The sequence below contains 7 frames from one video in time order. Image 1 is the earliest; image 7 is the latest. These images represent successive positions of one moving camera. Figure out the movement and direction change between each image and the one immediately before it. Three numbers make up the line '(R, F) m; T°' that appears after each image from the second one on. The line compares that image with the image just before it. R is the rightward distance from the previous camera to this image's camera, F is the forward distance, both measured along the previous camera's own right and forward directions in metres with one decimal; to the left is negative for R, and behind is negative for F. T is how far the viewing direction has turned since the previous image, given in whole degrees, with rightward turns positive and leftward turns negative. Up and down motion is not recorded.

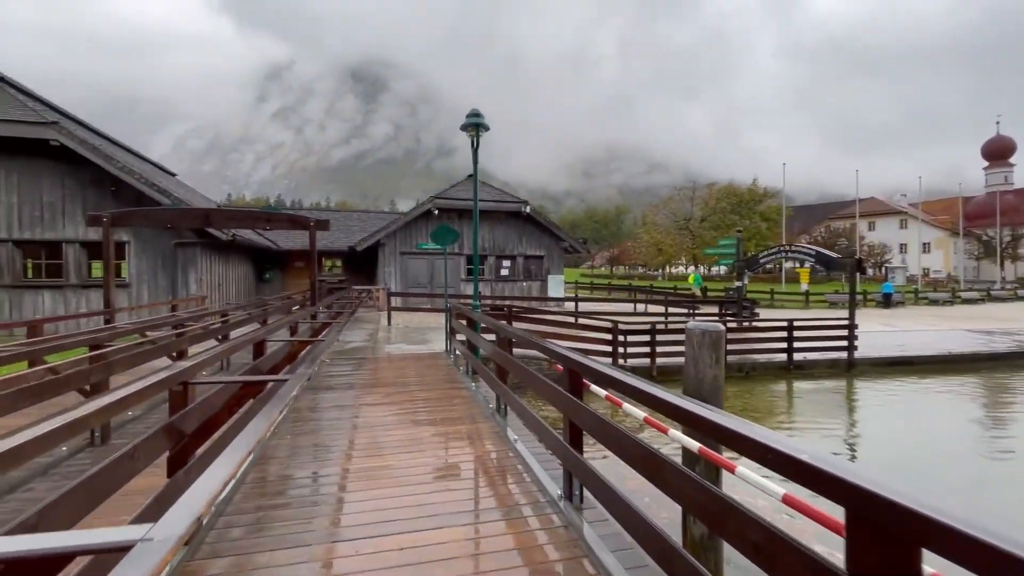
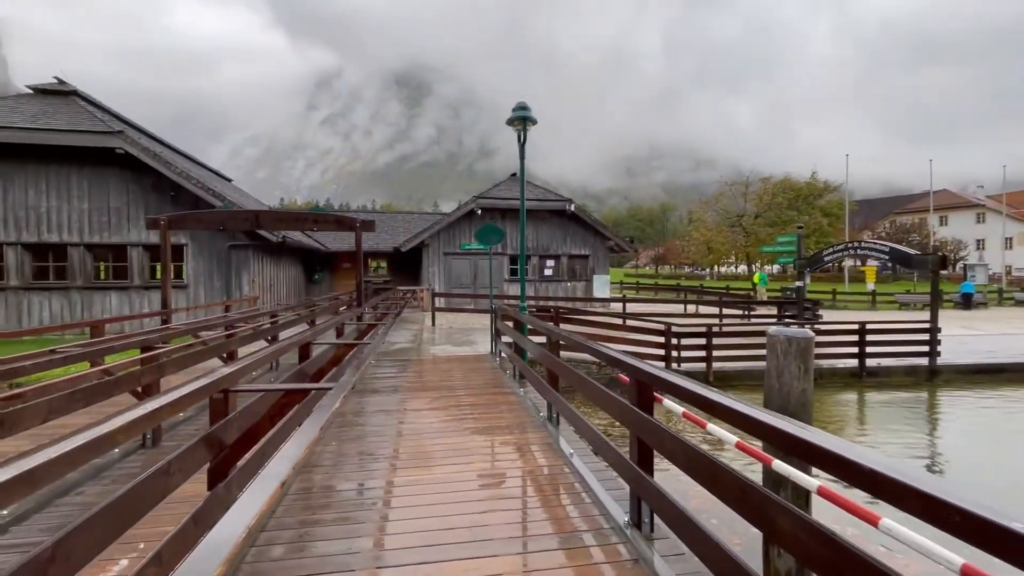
(-0.1, +0.3) m; -5°
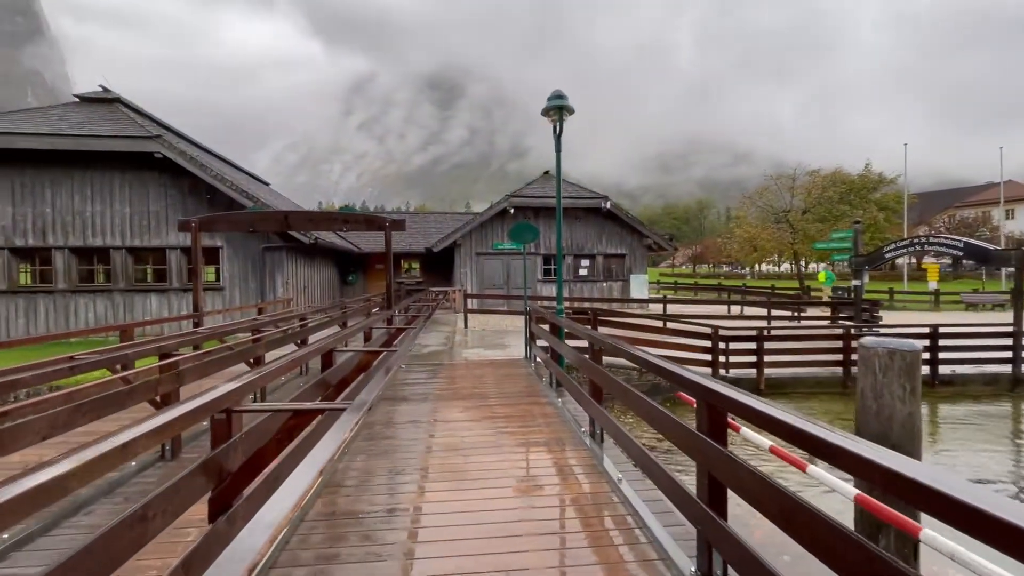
(0.0, +0.4) m; -4°
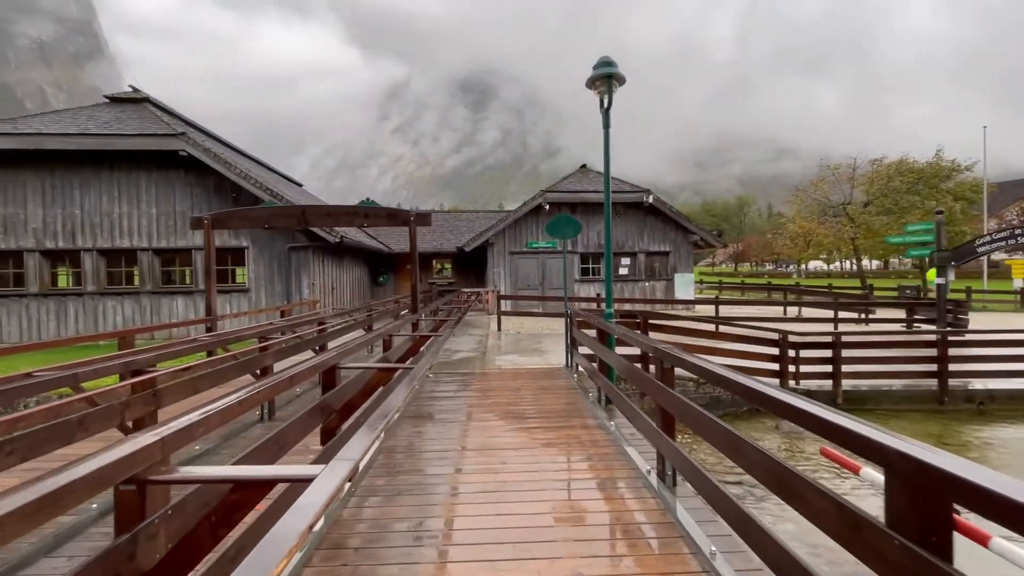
(-0.1, +0.7) m; -4°
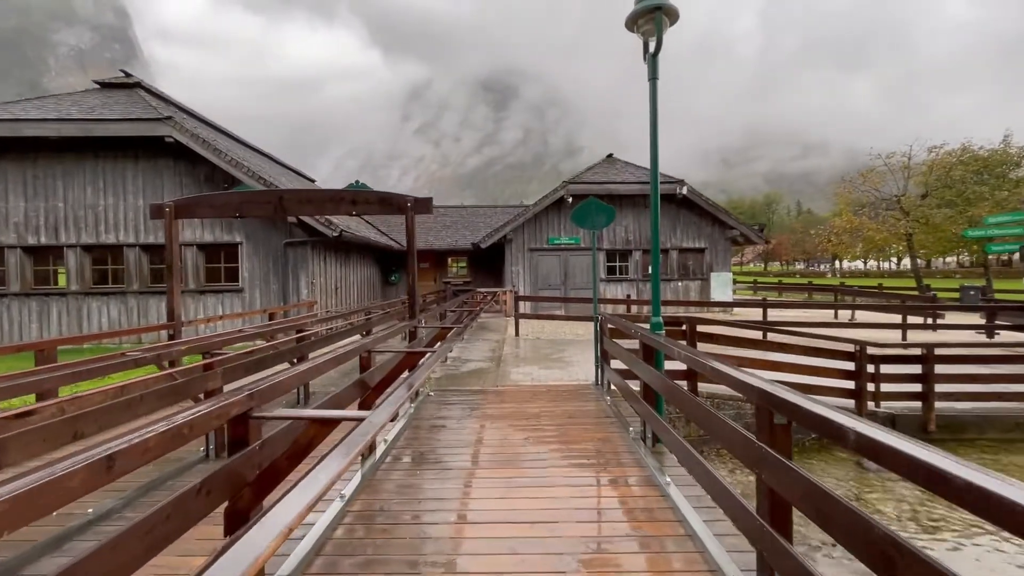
(0.0, +1.1) m; -2°
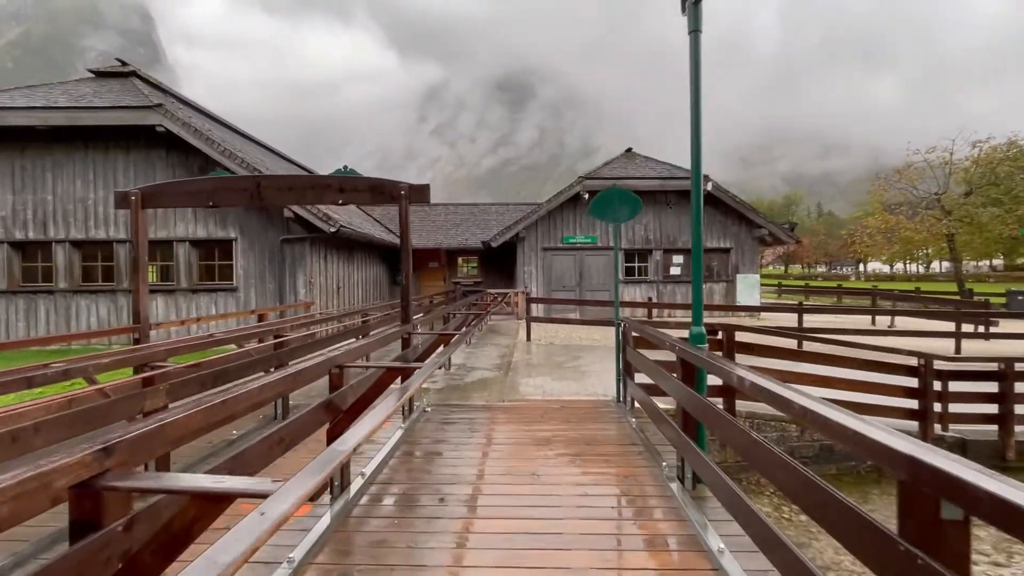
(0.0, +0.7) m; -2°
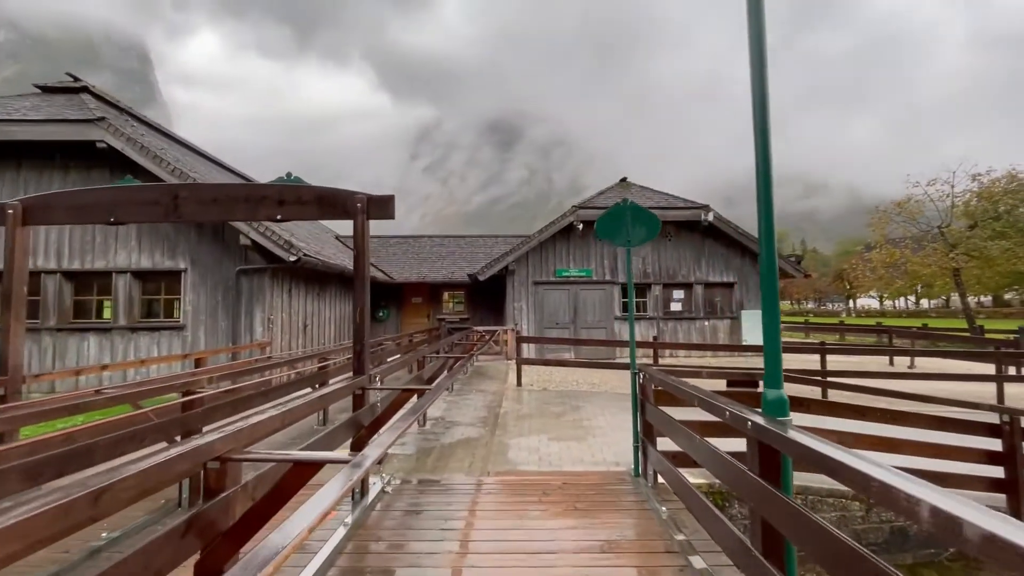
(0.0, +1.0) m; +1°
